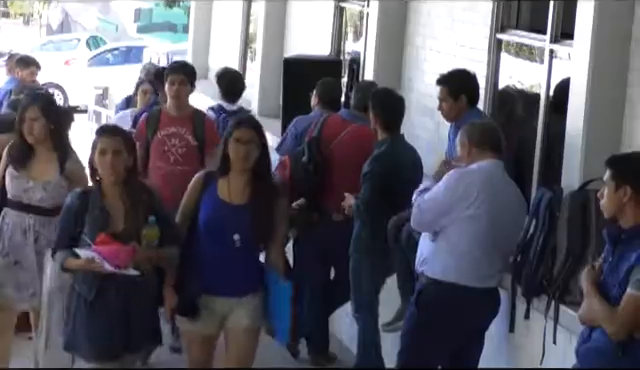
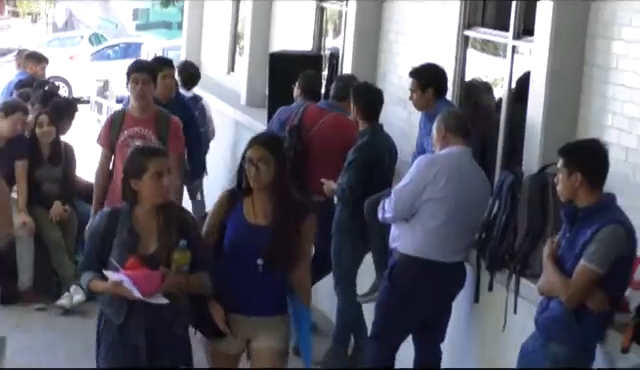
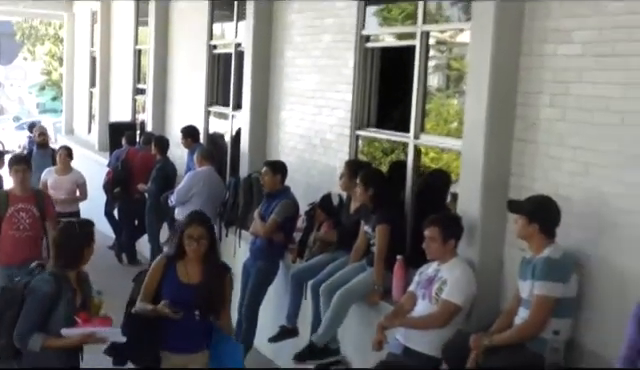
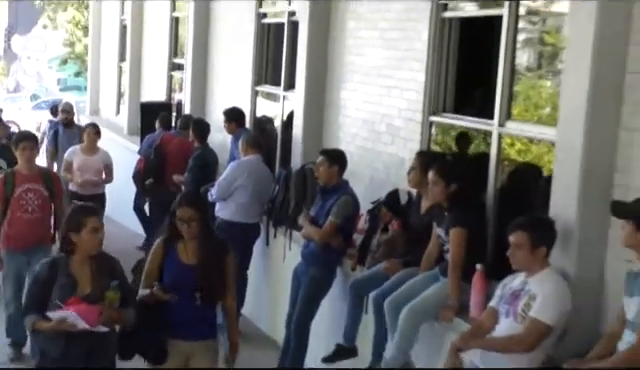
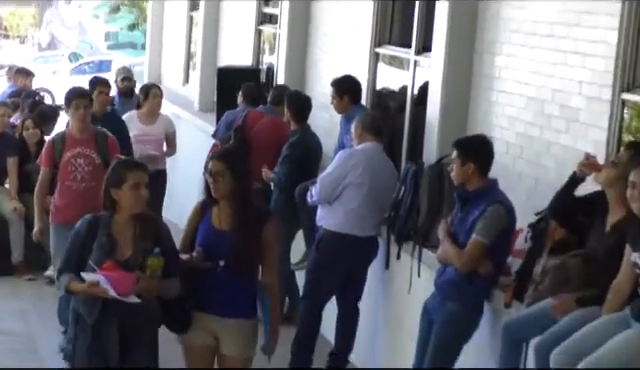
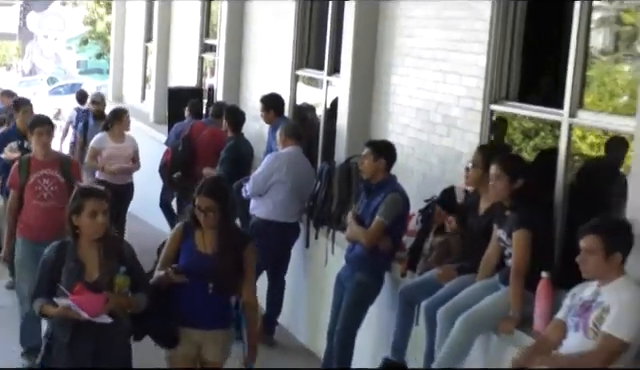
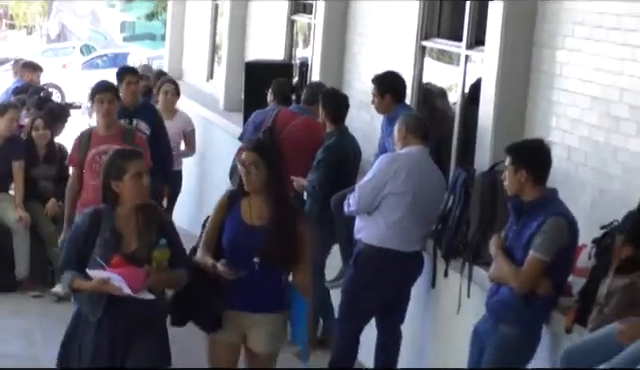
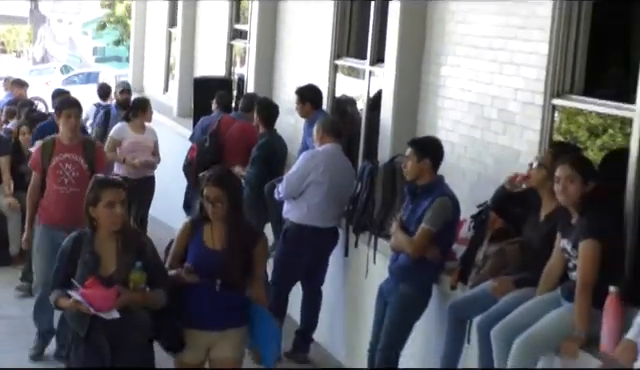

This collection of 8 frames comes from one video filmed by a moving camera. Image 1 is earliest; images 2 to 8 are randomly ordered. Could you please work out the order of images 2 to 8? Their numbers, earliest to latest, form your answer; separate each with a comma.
2, 7, 5, 8, 6, 4, 3
